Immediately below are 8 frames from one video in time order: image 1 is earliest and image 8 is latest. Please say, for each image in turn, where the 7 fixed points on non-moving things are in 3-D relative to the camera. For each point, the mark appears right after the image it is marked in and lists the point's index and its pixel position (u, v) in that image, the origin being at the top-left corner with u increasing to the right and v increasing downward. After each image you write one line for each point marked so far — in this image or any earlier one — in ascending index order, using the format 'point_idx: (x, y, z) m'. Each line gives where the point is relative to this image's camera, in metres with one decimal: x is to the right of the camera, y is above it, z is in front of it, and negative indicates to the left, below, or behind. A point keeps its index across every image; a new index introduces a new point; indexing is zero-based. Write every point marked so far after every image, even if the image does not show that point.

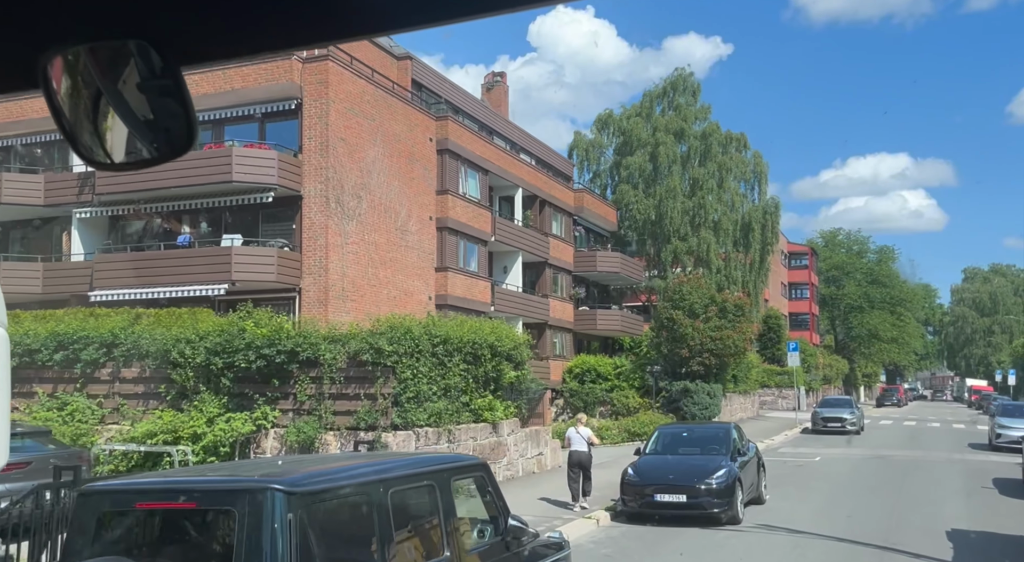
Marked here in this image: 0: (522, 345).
0: (+0.2, -1.2, +16.4) m
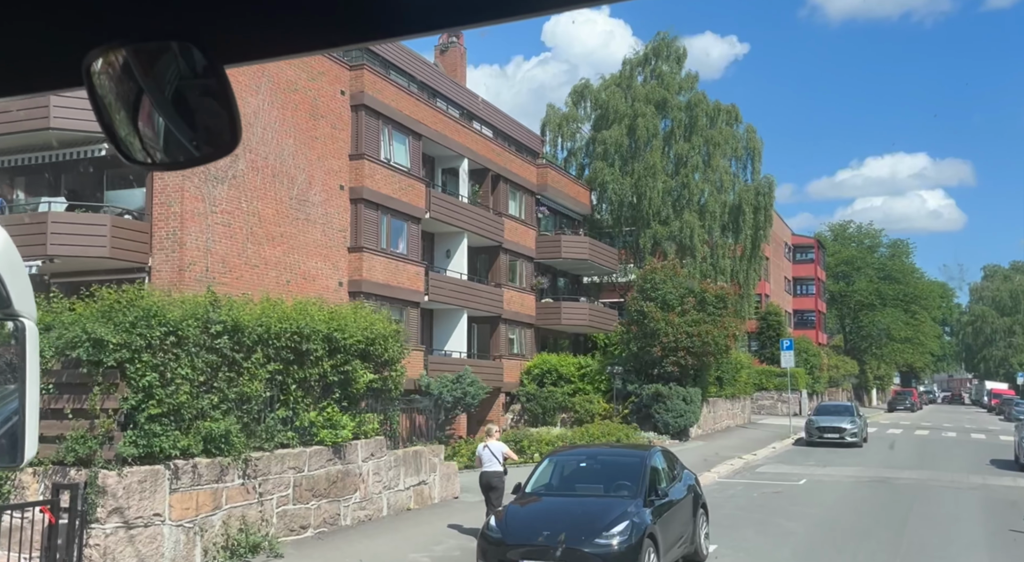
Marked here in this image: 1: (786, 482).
0: (-1.7, -0.8, +12.2) m
1: (+5.7, -4.2, +19.0) m
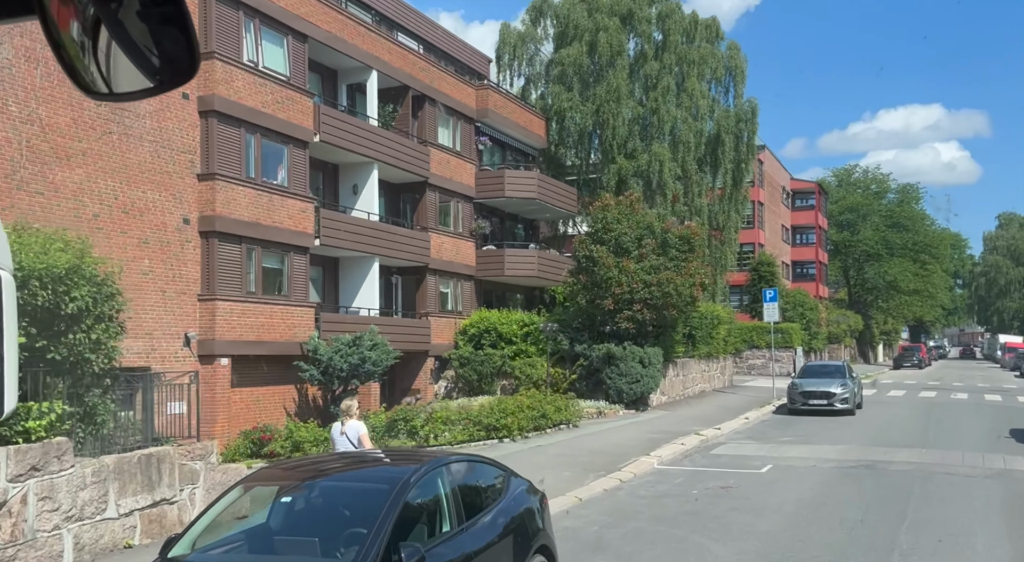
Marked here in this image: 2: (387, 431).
0: (-3.7, 0.0, +7.7) m
1: (+3.8, -3.1, +14.5) m
2: (-2.1, -2.6, +15.7) m
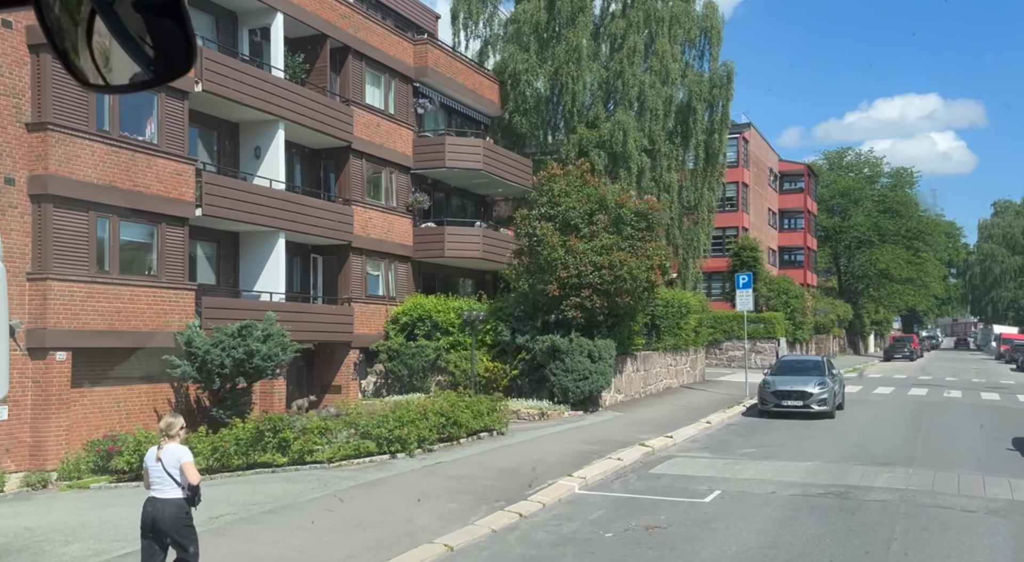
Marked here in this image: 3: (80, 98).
0: (-5.2, +0.2, +4.6) m
1: (+2.2, -2.8, +11.5) m
2: (-3.7, -2.3, +12.6) m
3: (-6.9, +2.9, +14.3) m
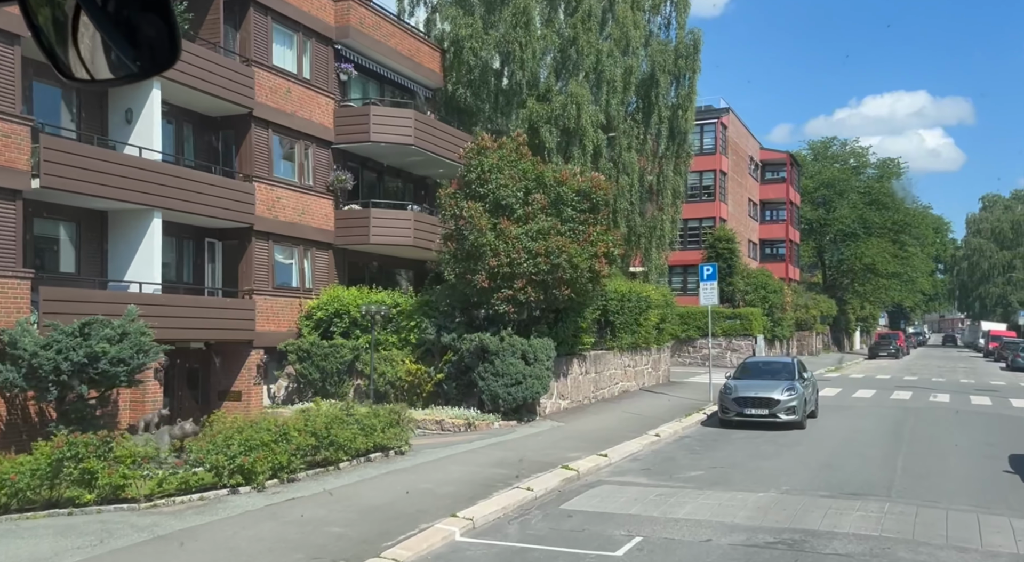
0: (-6.5, +0.4, +1.8) m
1: (+0.8, -2.7, +8.8) m
2: (-5.1, -2.1, +9.8) m
3: (-8.3, +3.1, +11.4) m
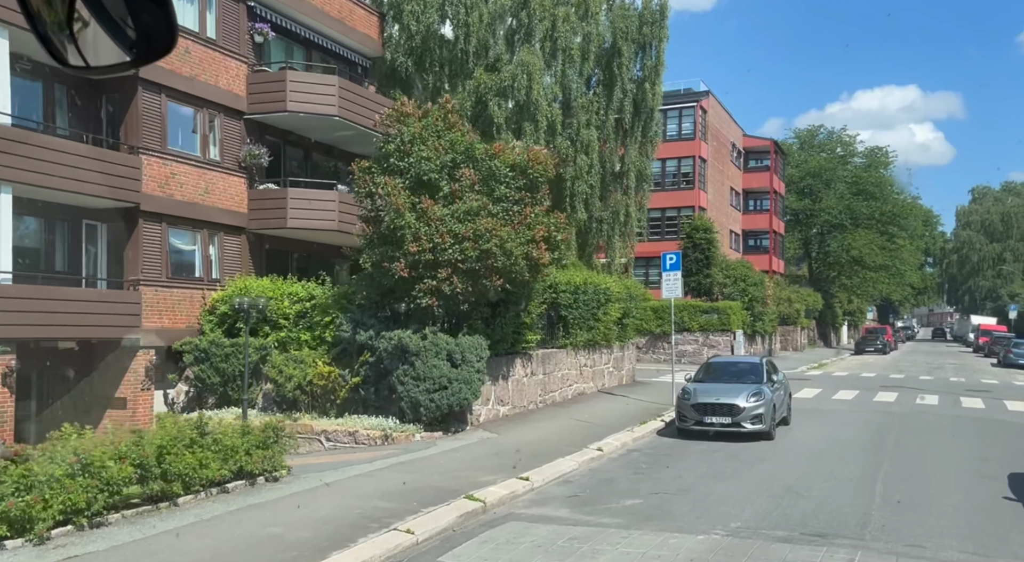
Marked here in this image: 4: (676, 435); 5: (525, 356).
0: (-7.7, +0.4, -0.7) m
1: (-0.4, -2.5, +6.4) m
2: (-6.3, -2.0, +7.4) m
3: (-9.5, +3.2, +8.8) m
4: (+3.1, -2.9, +17.0) m
5: (+0.3, -1.6, +18.9) m
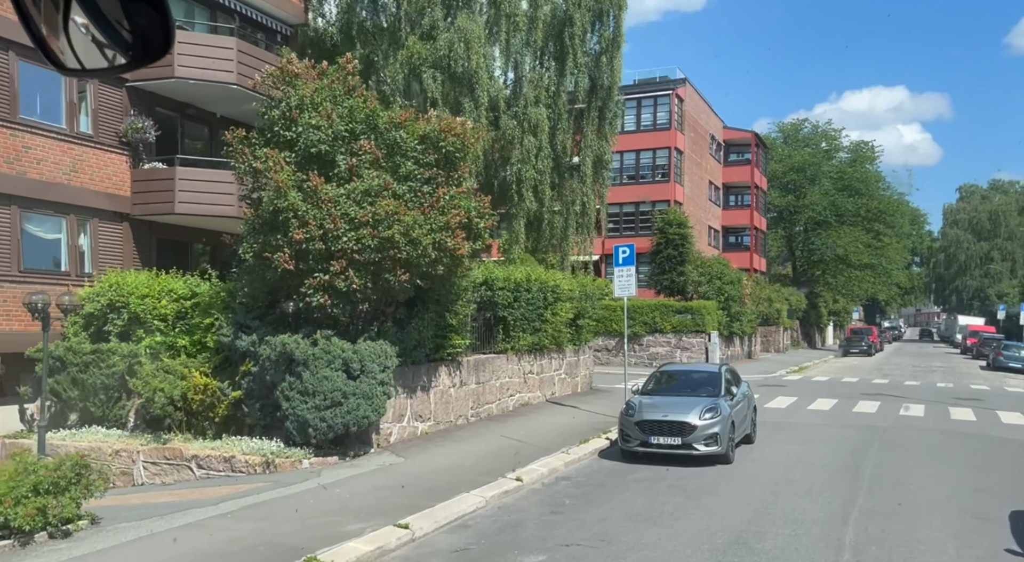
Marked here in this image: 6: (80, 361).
0: (-8.8, +0.5, -3.4) m
1: (-1.6, -2.5, +3.9) m
2: (-7.6, -1.9, +4.8) m
3: (-10.8, +3.3, +6.2) m
4: (+1.8, -2.8, +14.5) m
5: (-1.0, -1.5, +16.4) m
6: (-6.7, -1.2, +13.9) m
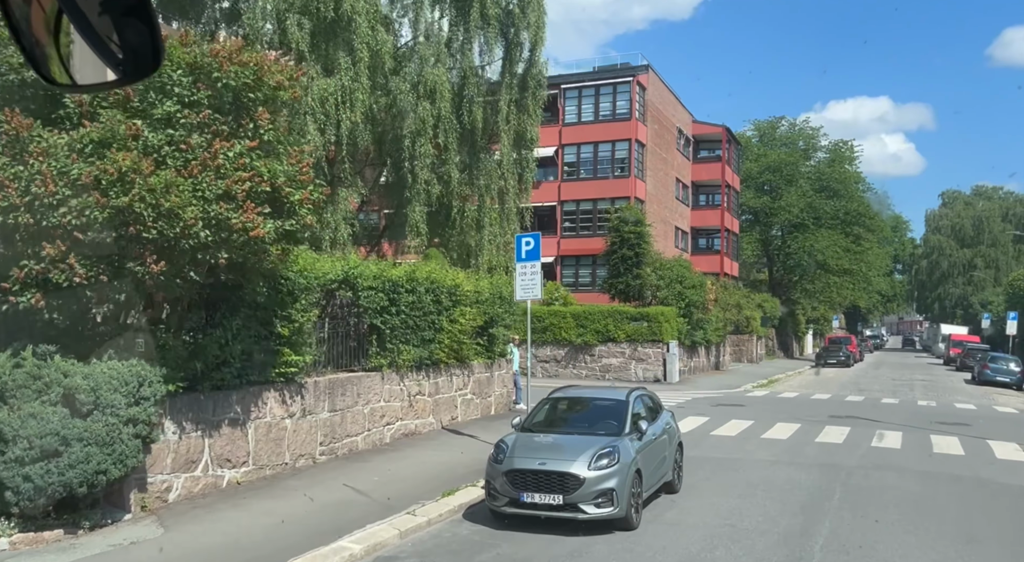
0: (-10.5, +0.7, -7.5) m
1: (-3.5, -2.4, -0.1) m
2: (-9.4, -1.7, +0.7) m
3: (-12.6, +3.5, +2.1) m
4: (-0.3, -2.8, +10.6) m
5: (-3.1, -1.5, +12.4) m
6: (-8.7, -1.1, +9.9) m
